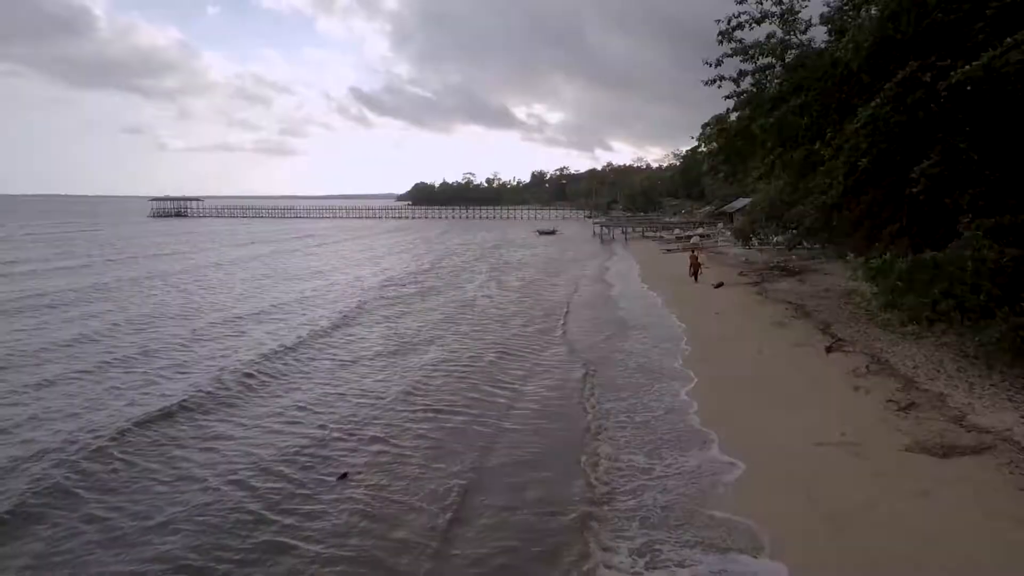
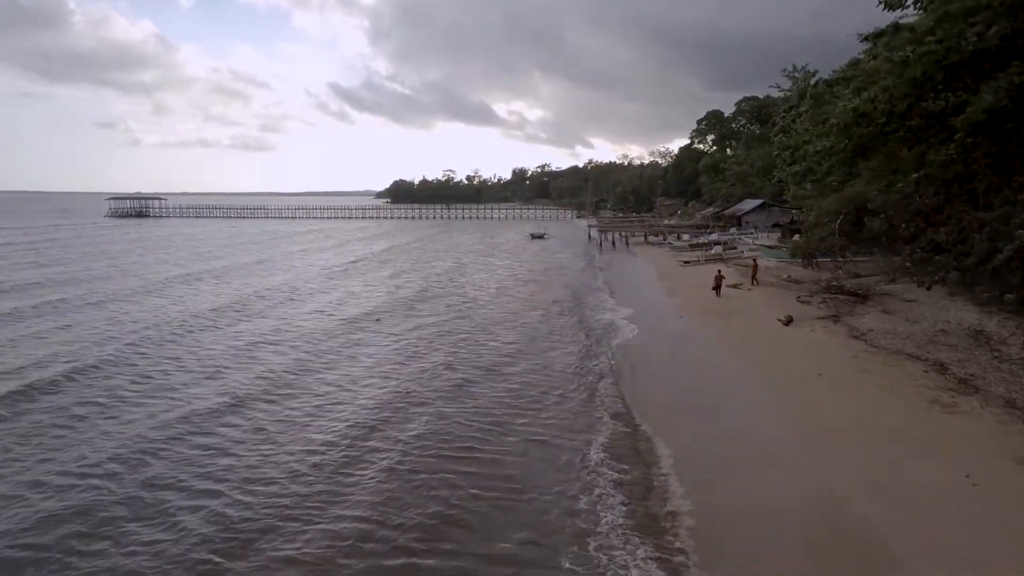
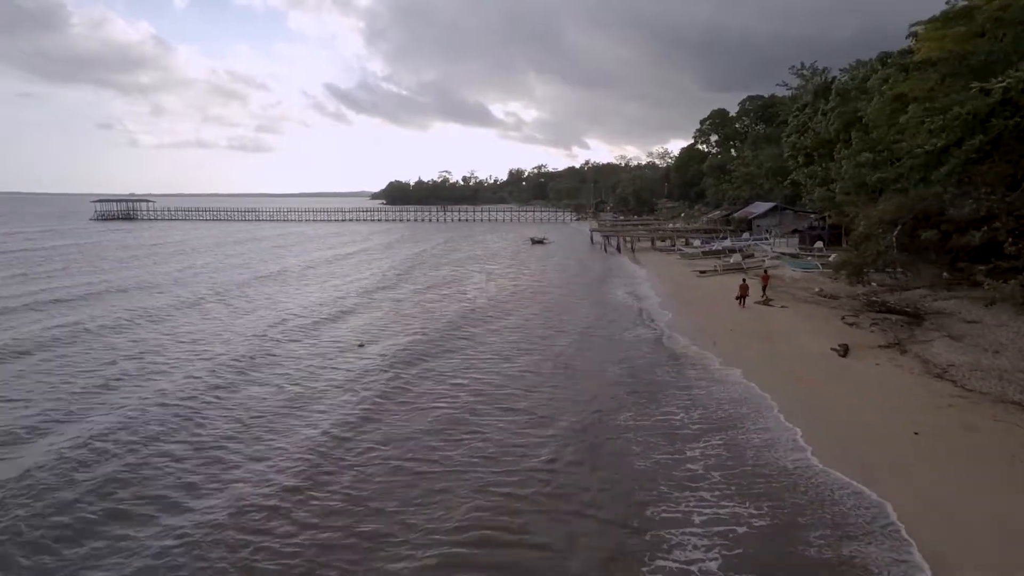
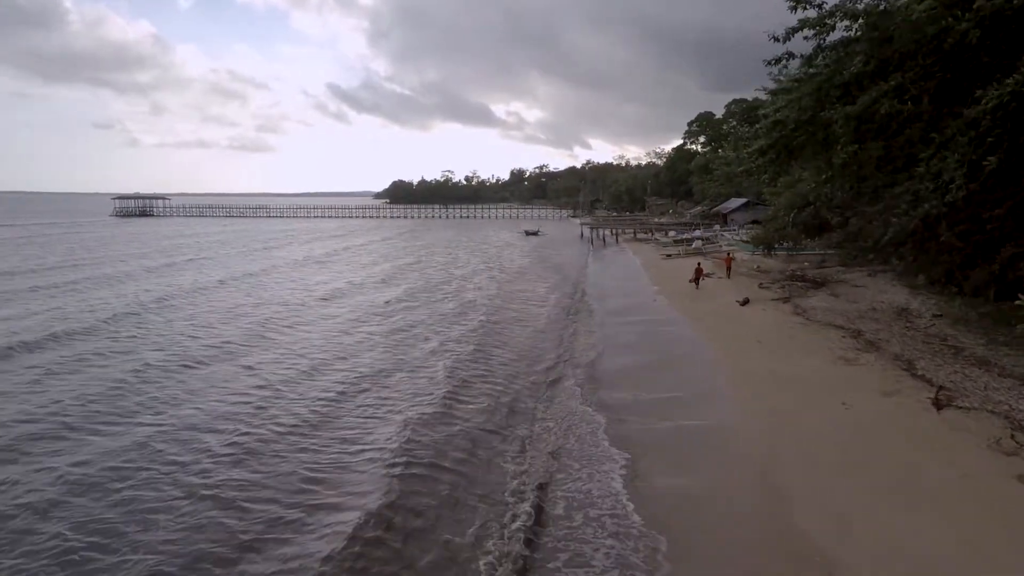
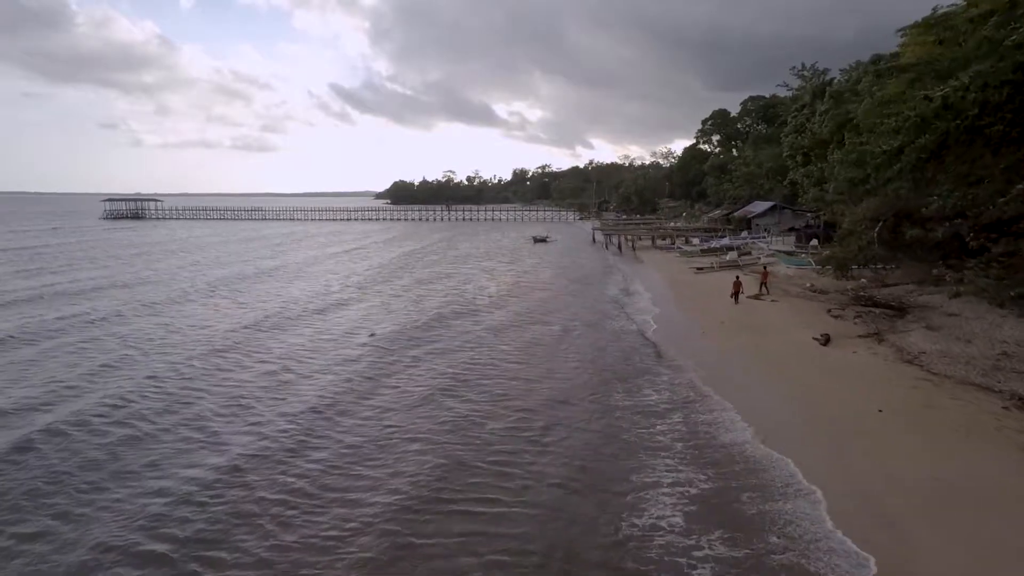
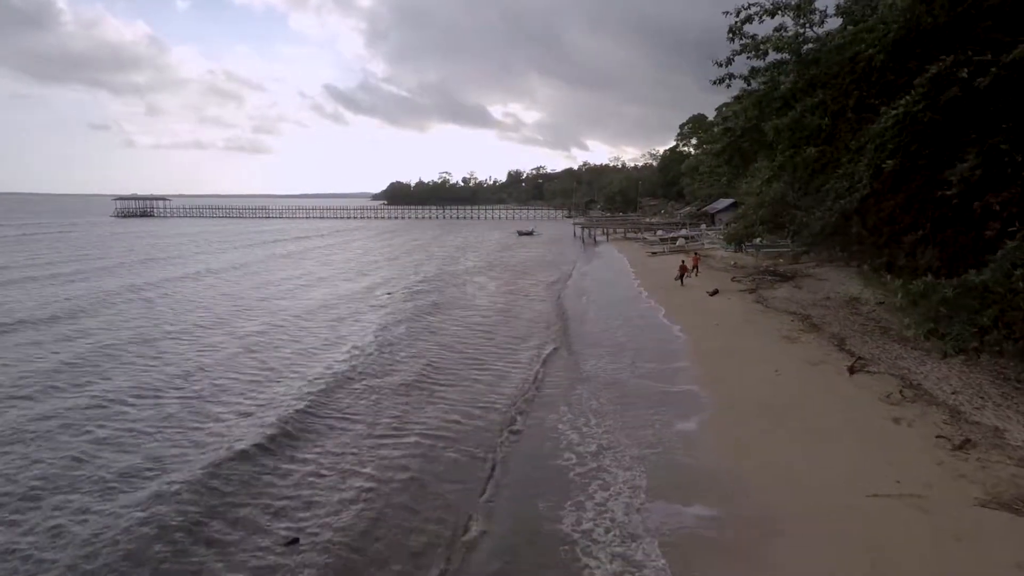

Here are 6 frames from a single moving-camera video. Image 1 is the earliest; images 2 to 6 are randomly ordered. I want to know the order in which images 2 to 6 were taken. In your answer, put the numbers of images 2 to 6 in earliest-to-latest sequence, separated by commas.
6, 4, 2, 5, 3
